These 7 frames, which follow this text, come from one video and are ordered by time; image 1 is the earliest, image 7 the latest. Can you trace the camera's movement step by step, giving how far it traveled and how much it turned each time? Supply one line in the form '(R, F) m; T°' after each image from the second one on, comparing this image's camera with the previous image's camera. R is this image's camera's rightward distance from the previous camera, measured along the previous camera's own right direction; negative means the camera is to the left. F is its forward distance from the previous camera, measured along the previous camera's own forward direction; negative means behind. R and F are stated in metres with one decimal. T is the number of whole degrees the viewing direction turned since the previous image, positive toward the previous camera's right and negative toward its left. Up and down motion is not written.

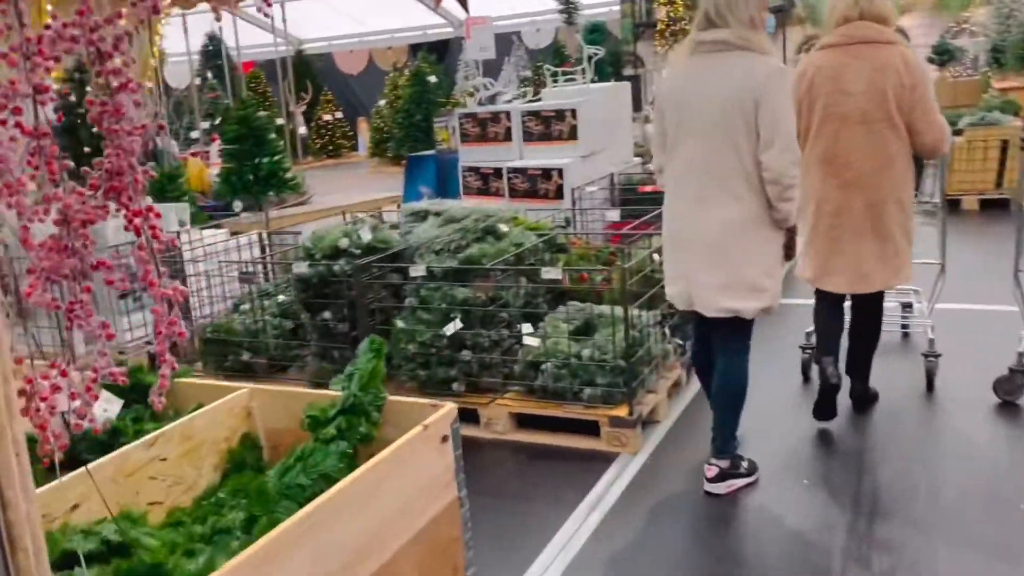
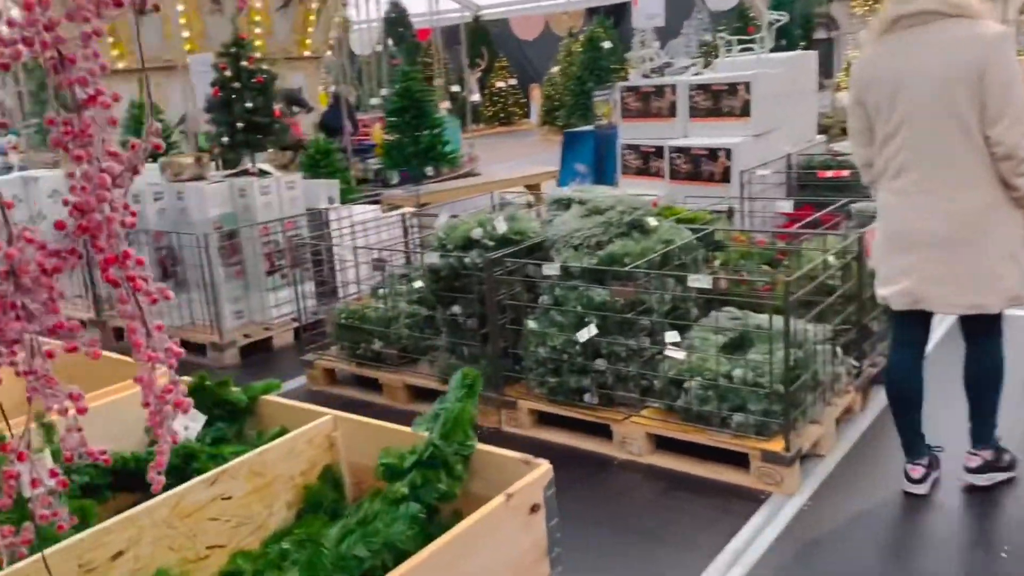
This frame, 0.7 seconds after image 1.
(+0.1, +0.4) m; -11°
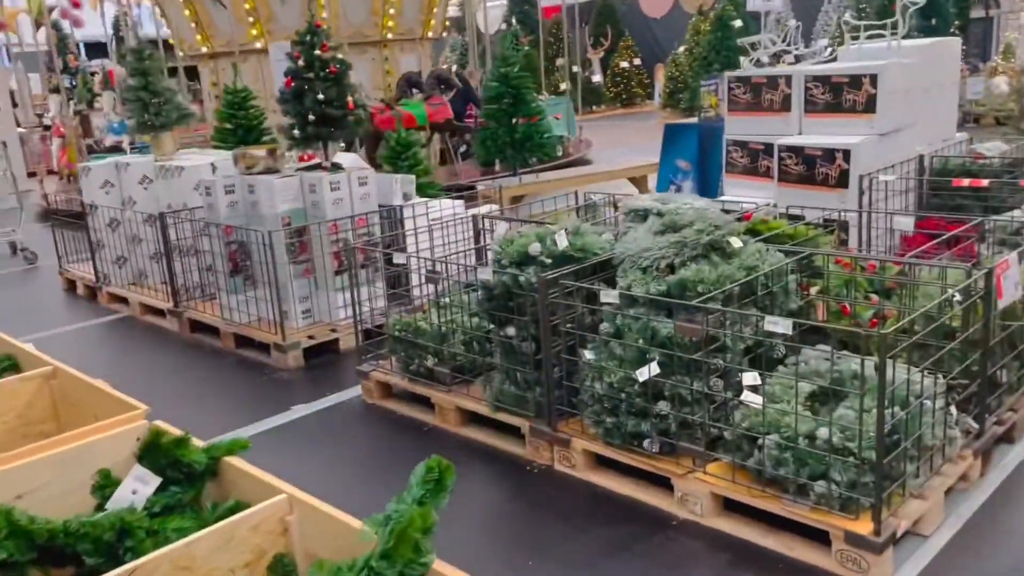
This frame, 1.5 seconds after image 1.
(+0.3, +0.4) m; -8°
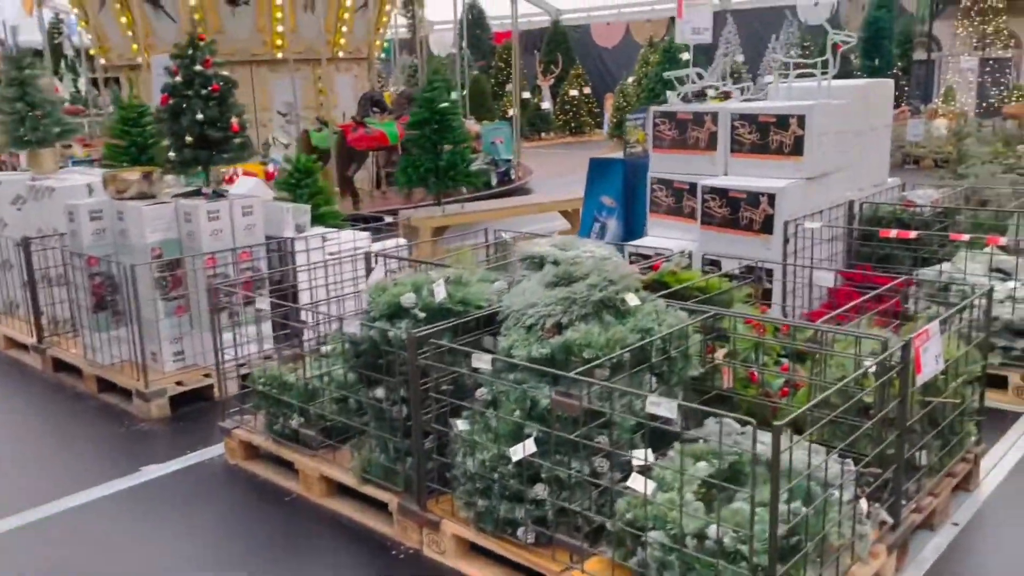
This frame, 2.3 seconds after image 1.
(+0.3, +0.4) m; +3°
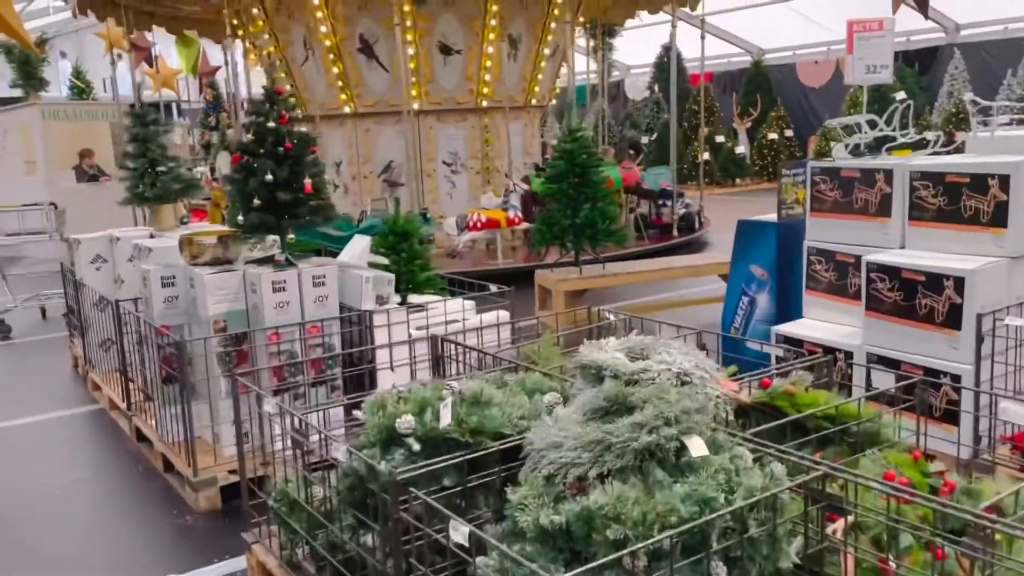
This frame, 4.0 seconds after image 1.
(+0.5, +0.8) m; -14°
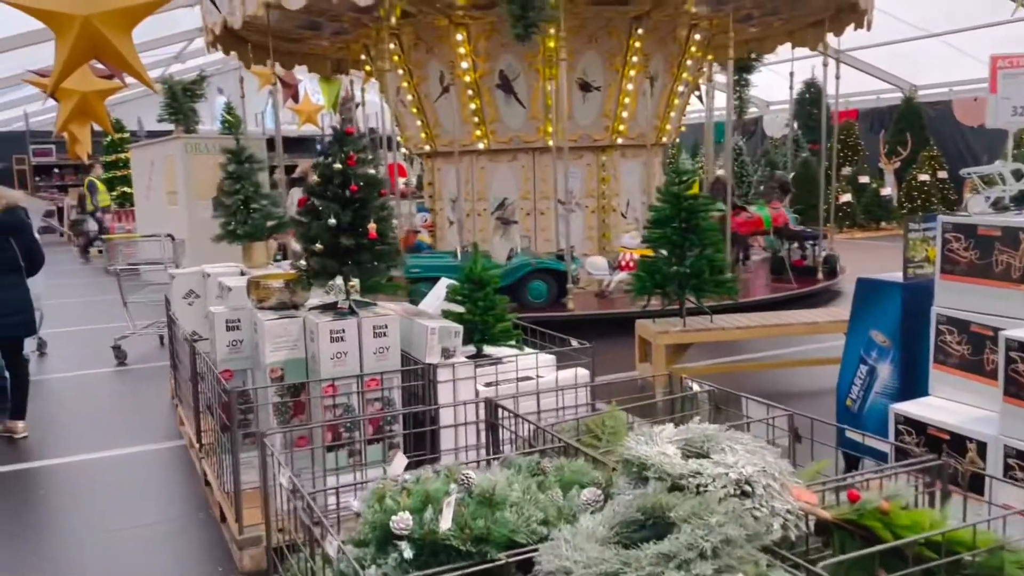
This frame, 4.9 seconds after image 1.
(+0.3, +0.4) m; -9°
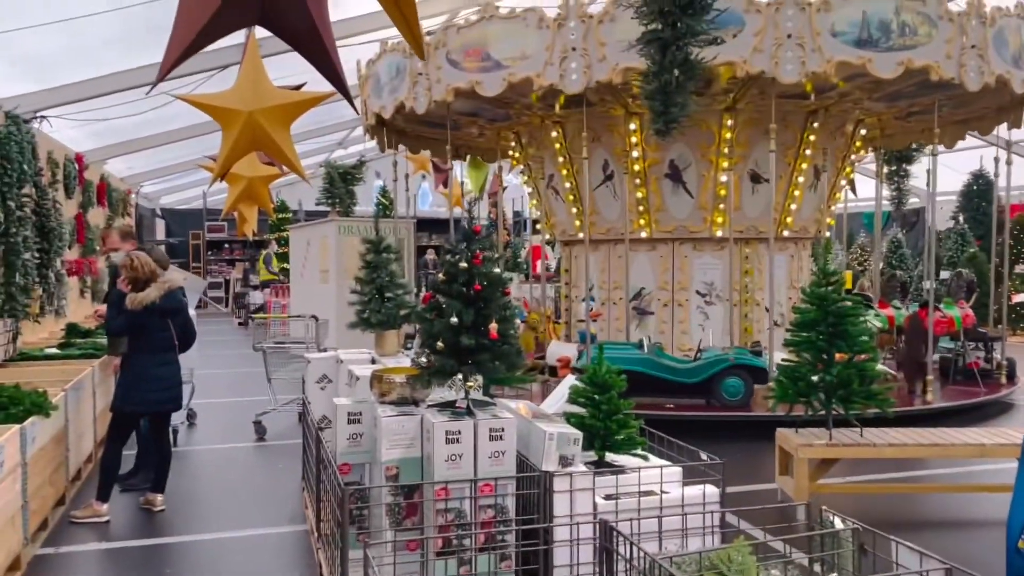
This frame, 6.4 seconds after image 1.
(+0.1, +0.1) m; -10°
